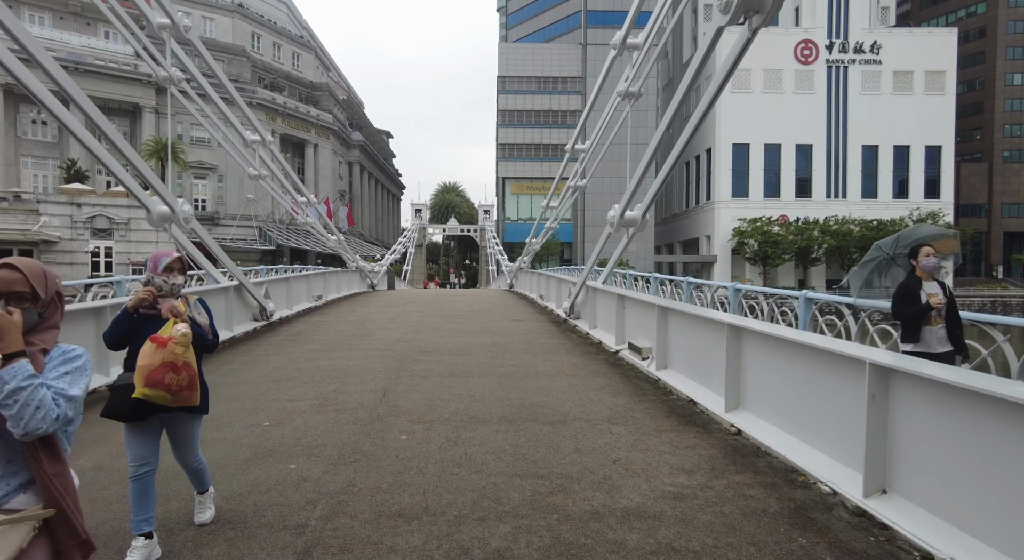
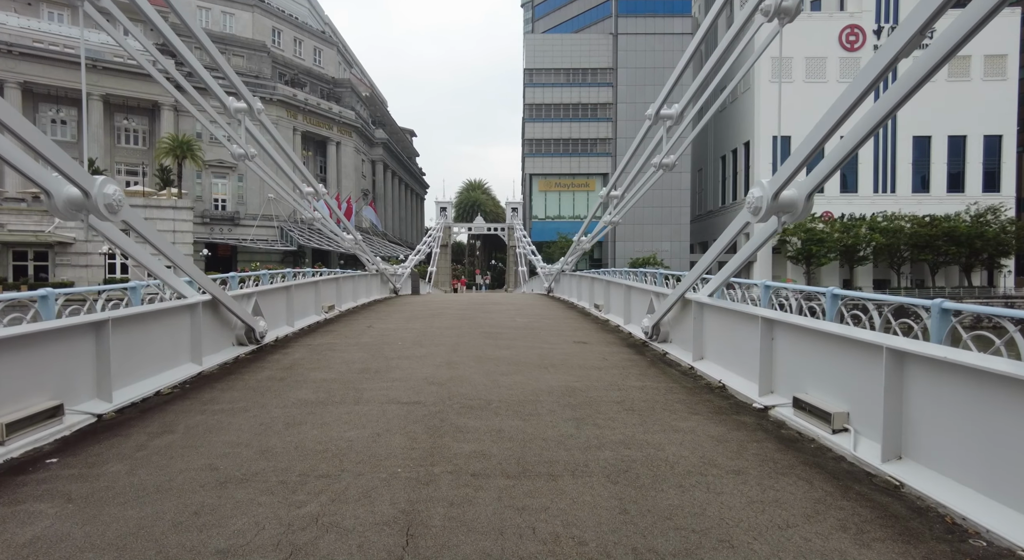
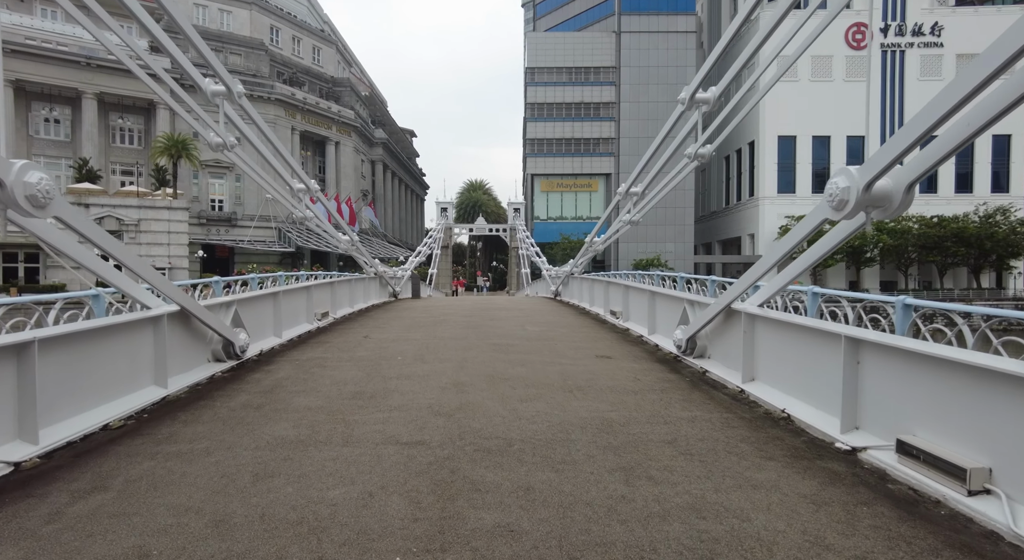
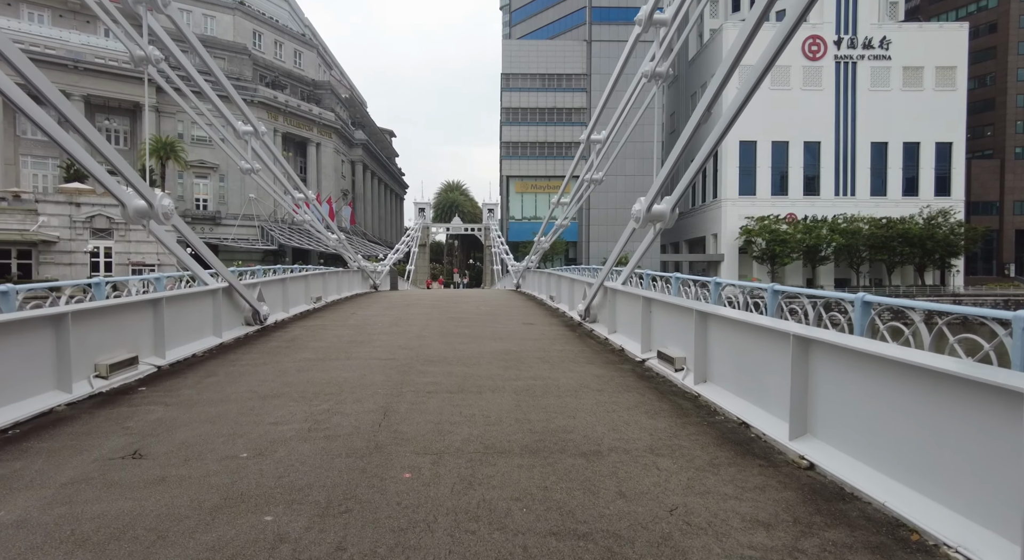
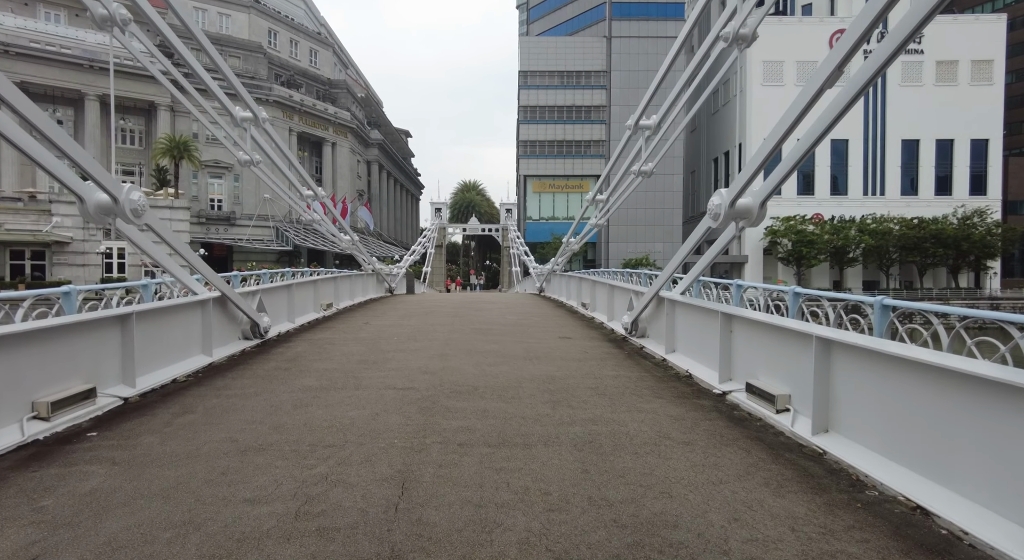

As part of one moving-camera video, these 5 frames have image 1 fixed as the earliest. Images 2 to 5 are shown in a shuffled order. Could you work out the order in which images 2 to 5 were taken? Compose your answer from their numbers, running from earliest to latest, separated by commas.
4, 5, 2, 3
